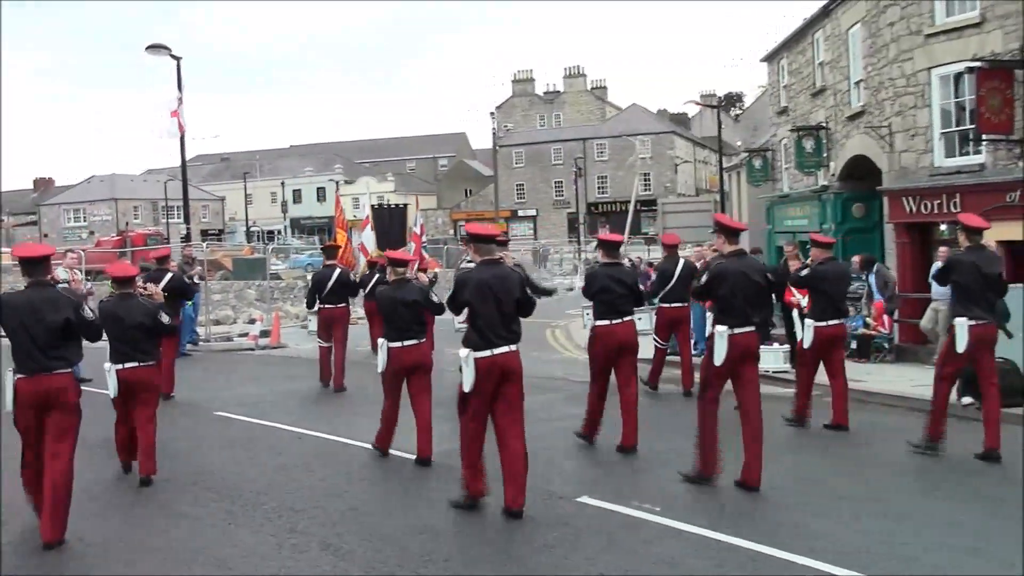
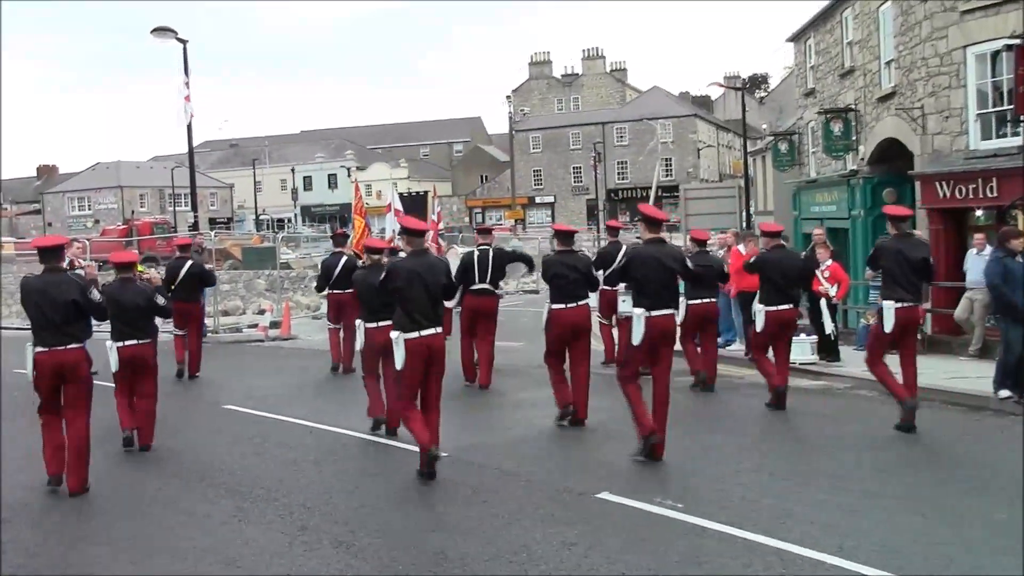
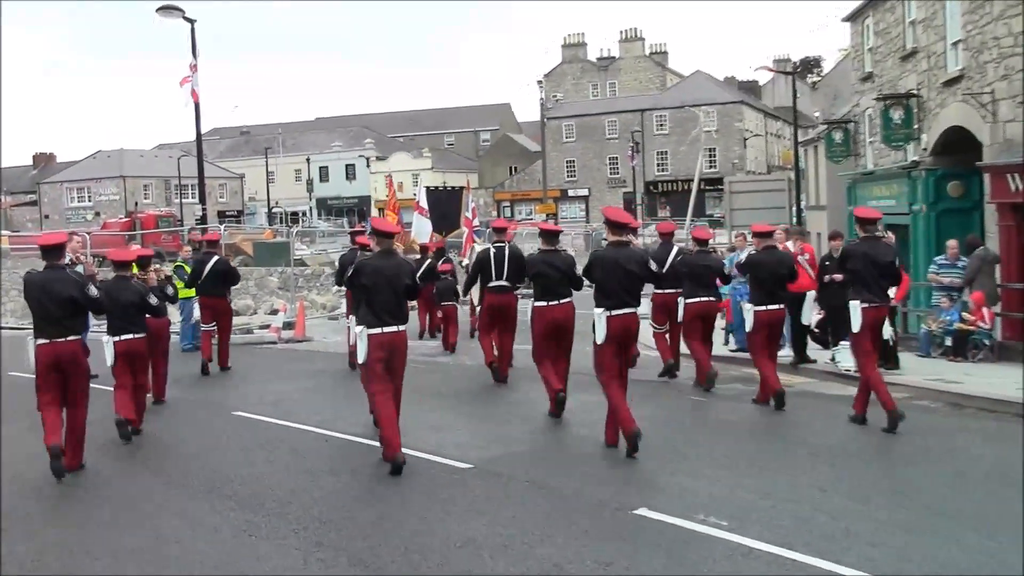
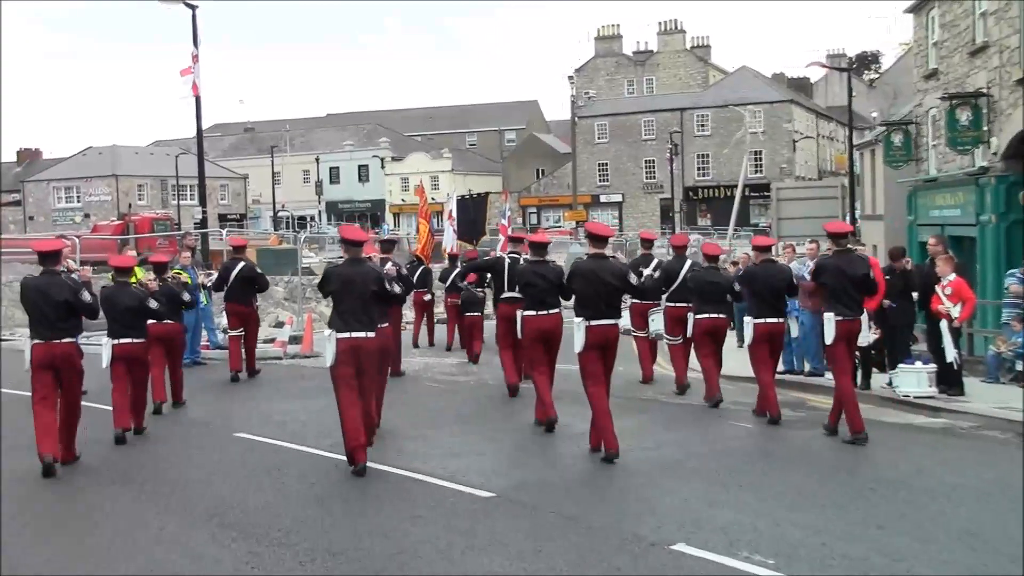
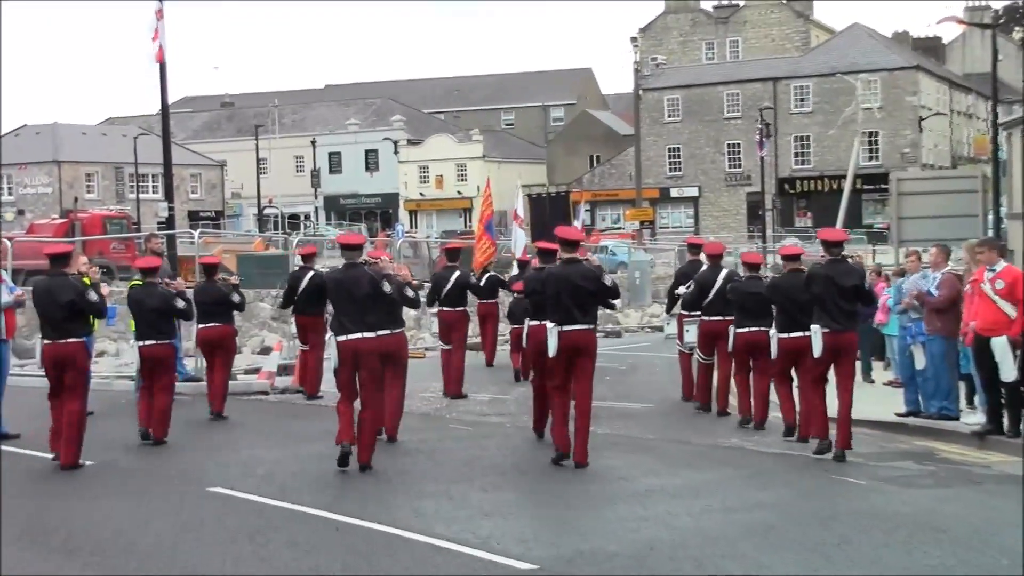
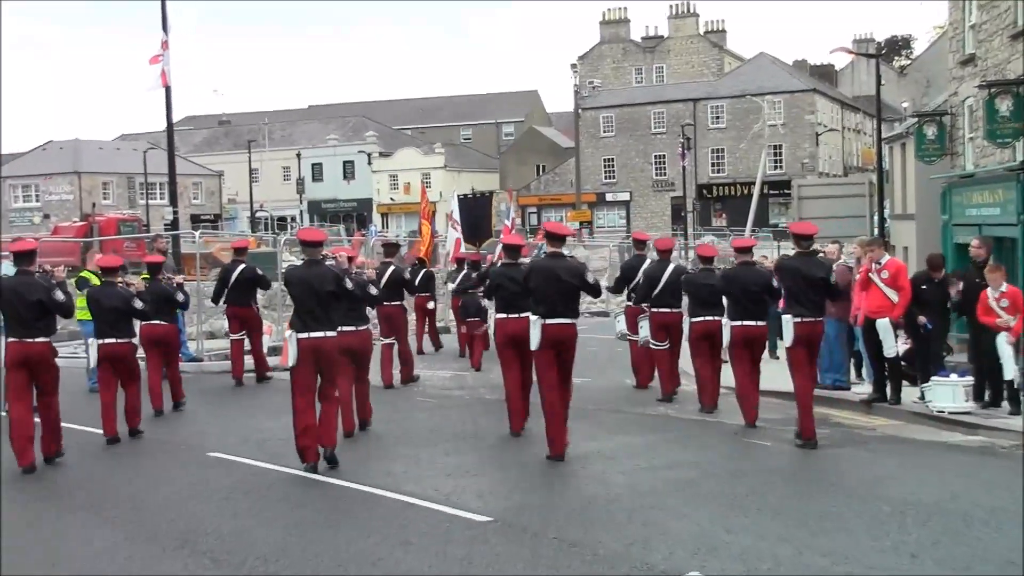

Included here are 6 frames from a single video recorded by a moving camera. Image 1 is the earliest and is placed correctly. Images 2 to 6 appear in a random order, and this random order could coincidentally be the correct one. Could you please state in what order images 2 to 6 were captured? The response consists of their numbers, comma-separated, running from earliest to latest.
2, 3, 4, 6, 5
